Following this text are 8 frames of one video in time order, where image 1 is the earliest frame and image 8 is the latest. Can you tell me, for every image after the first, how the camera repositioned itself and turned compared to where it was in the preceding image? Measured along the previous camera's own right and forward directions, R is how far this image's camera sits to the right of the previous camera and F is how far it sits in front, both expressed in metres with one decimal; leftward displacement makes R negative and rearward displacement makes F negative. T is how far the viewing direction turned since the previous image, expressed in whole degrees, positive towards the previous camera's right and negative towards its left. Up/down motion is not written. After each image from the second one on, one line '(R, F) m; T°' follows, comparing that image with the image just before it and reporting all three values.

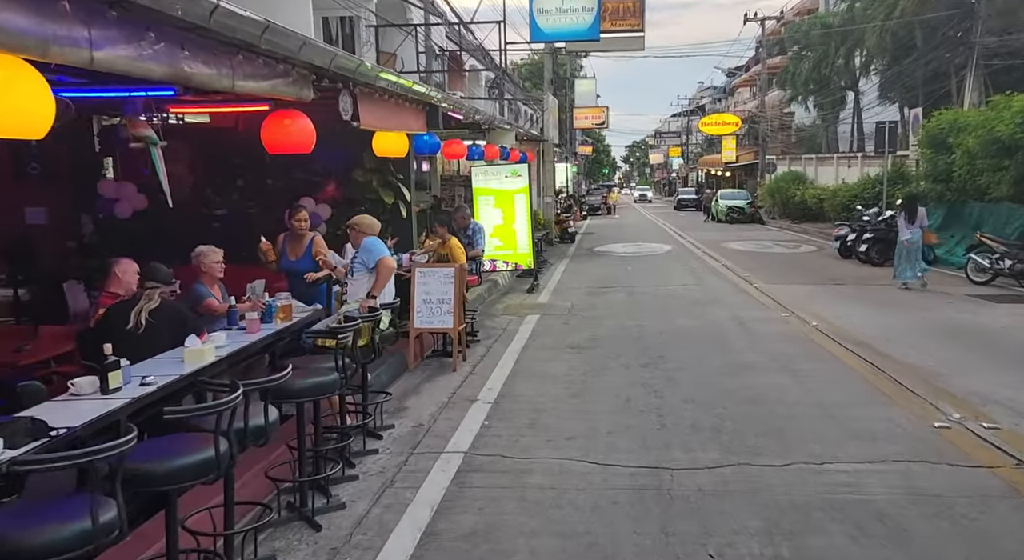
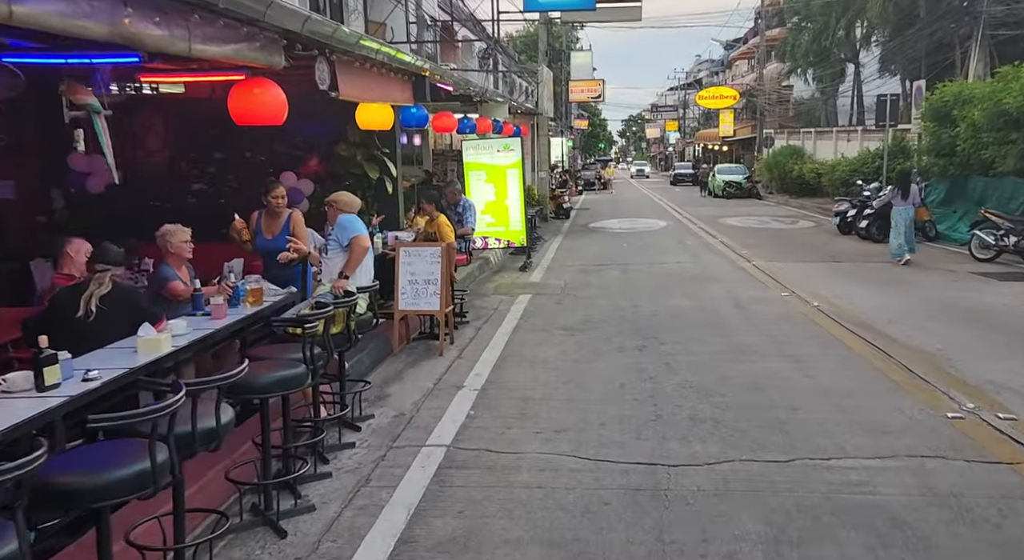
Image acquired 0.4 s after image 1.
(+0.1, +0.4) m; 0°
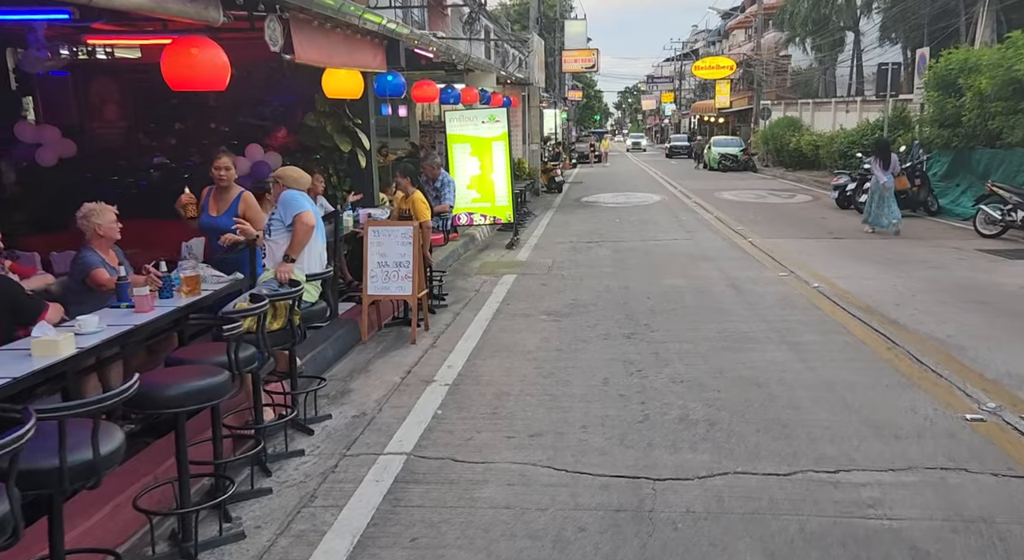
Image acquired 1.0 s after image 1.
(+0.2, +0.7) m; 0°
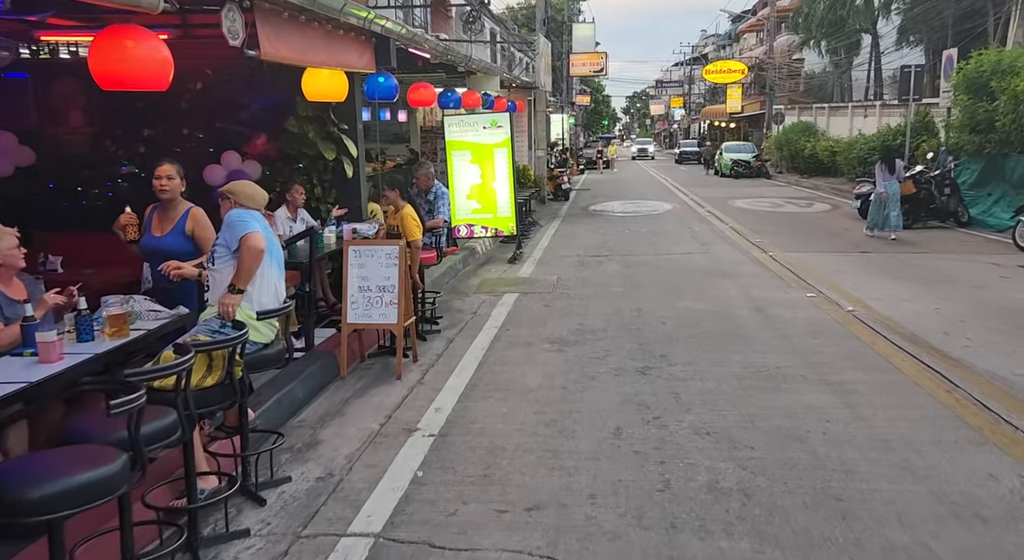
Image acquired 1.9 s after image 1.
(+0.1, +0.9) m; -1°
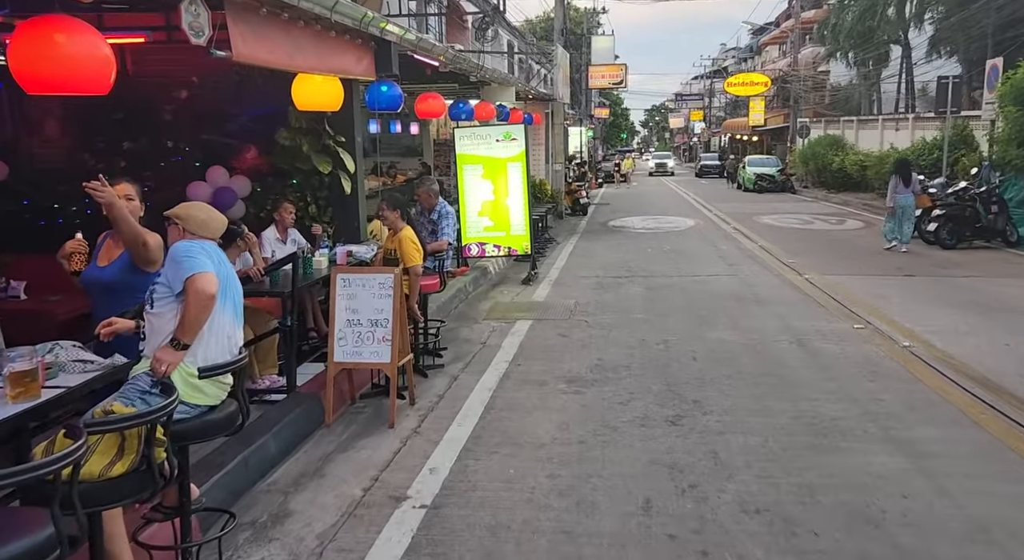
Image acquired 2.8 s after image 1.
(+0.1, +0.9) m; -1°
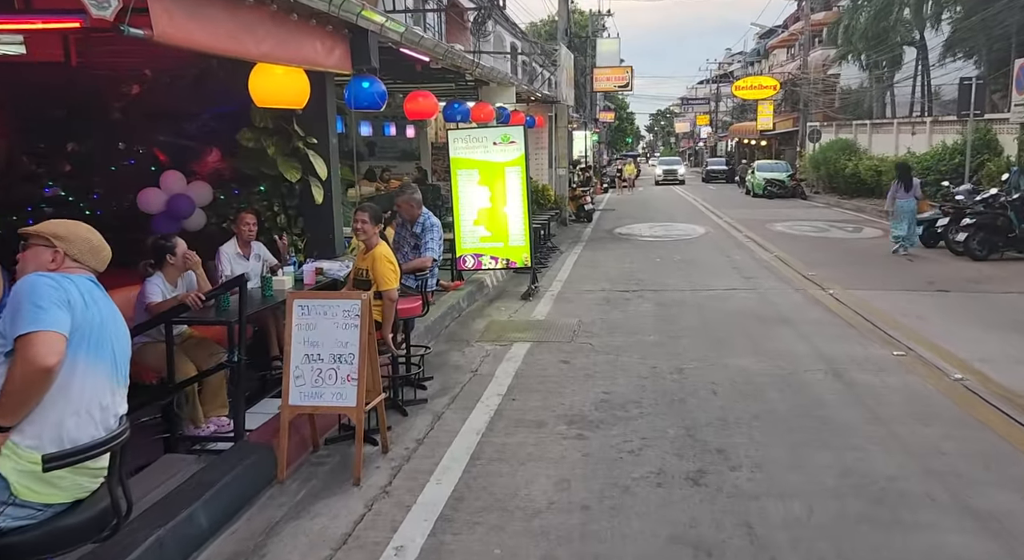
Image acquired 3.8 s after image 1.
(+0.1, +1.0) m; 0°
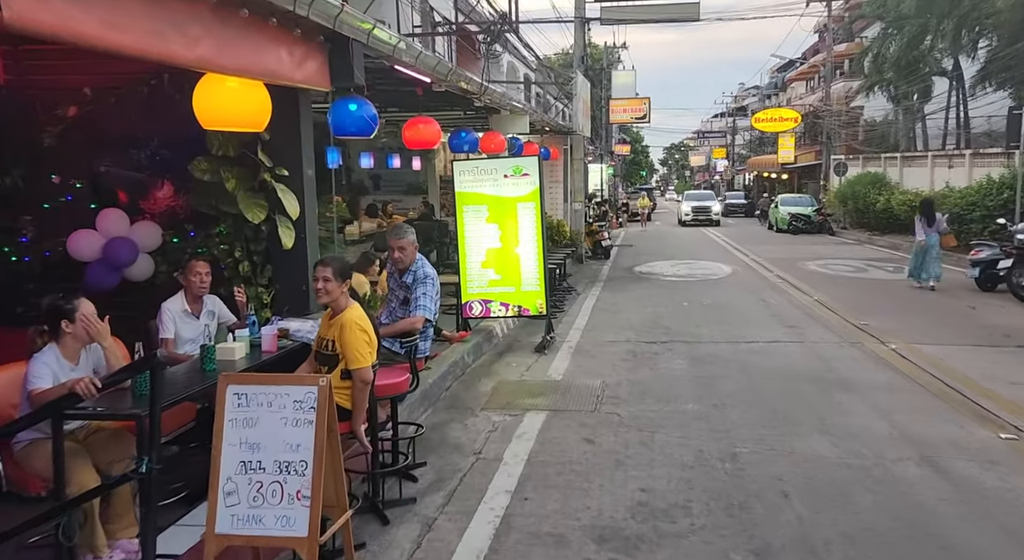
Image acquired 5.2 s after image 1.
(0.0, +1.4) m; -1°
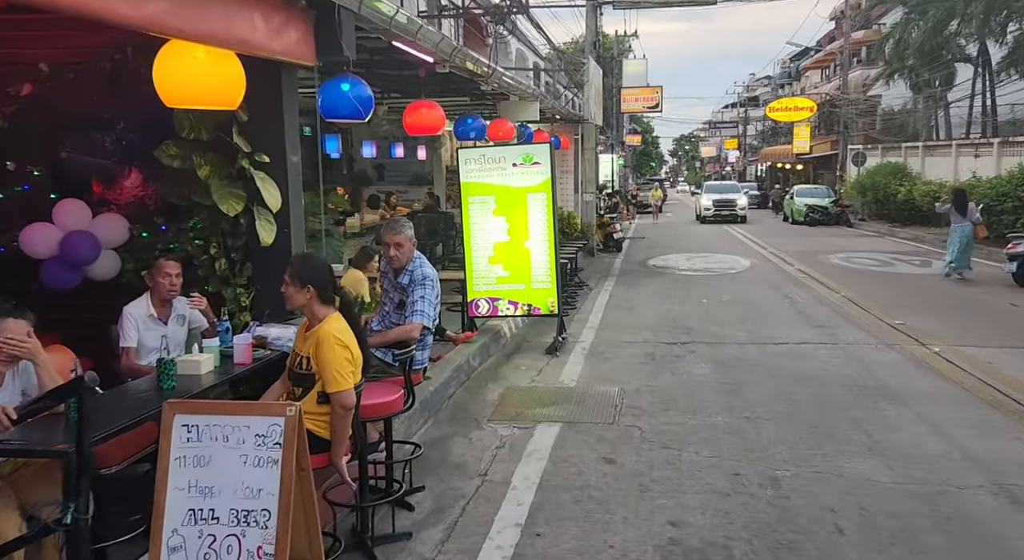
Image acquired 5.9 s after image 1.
(0.0, +0.7) m; -1°
